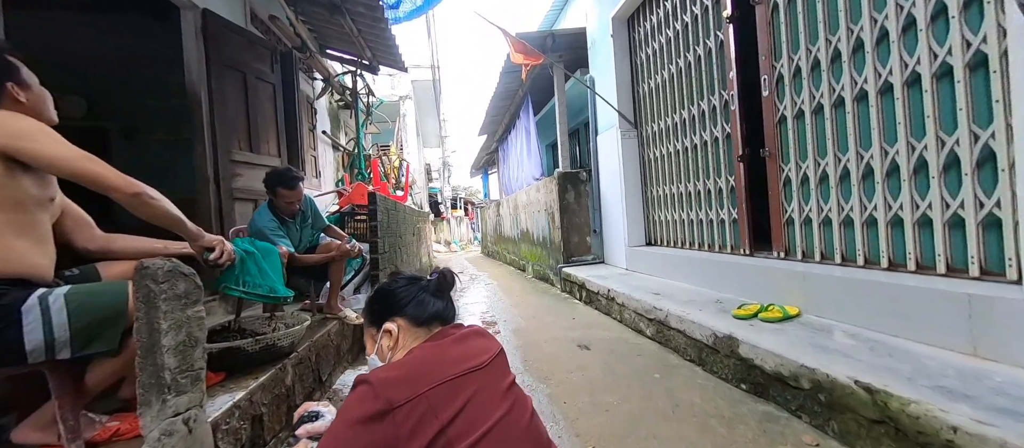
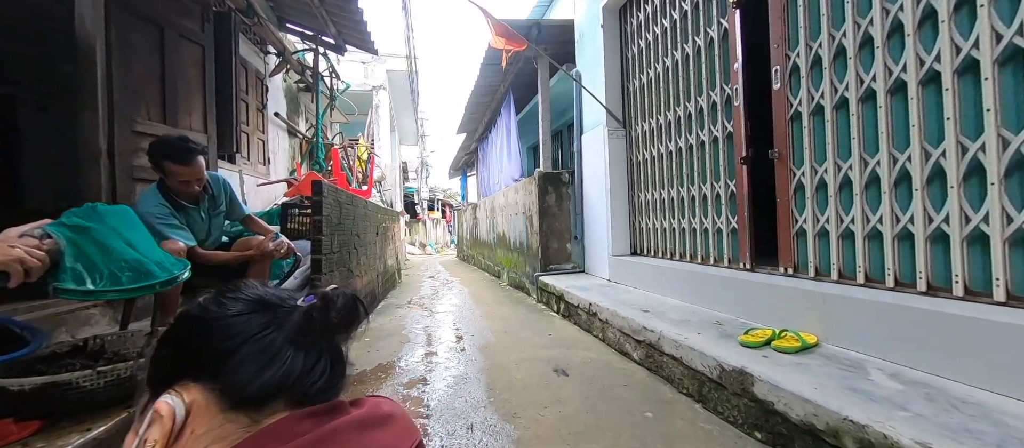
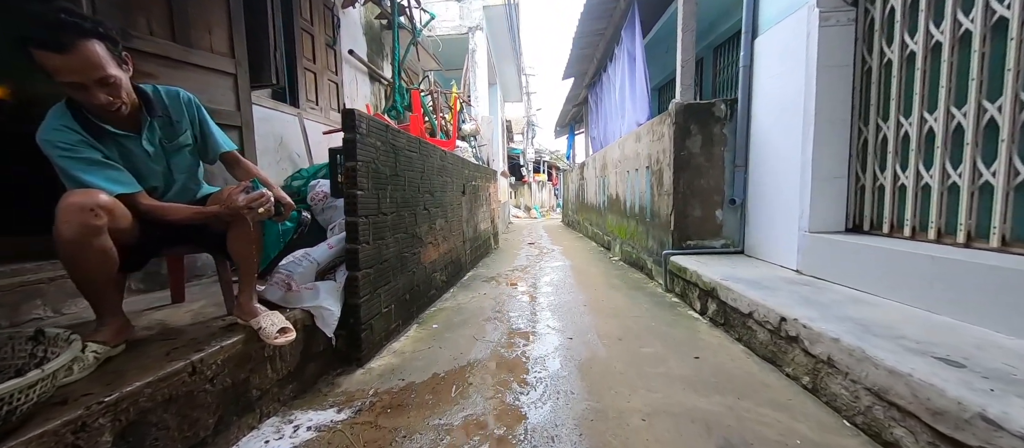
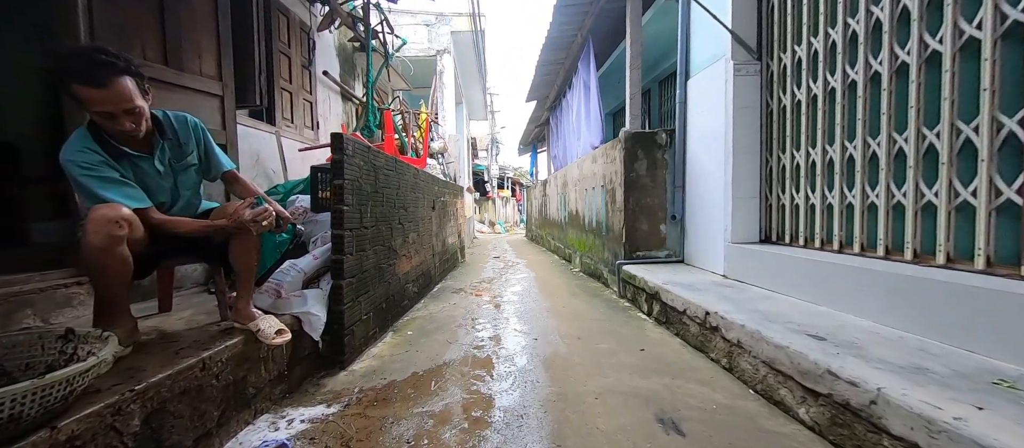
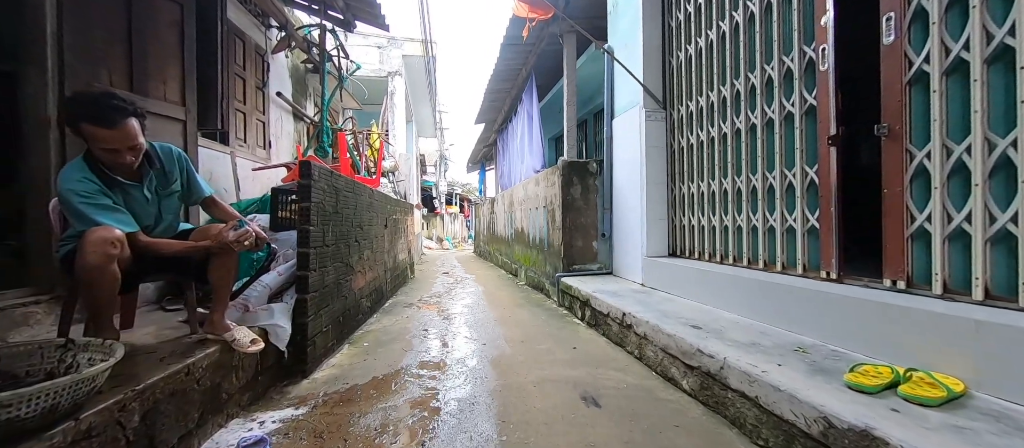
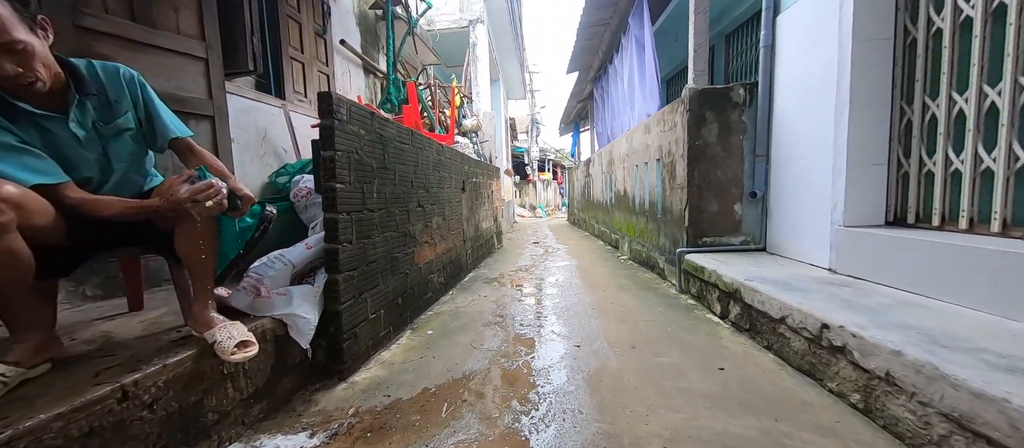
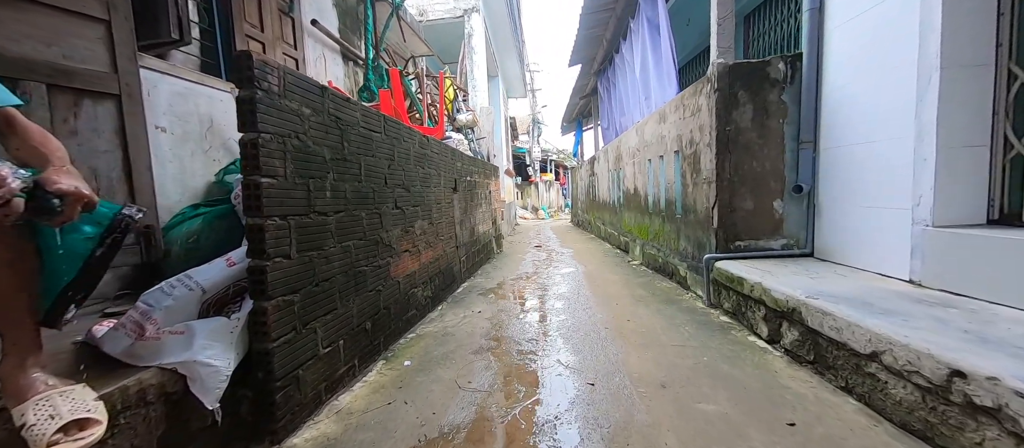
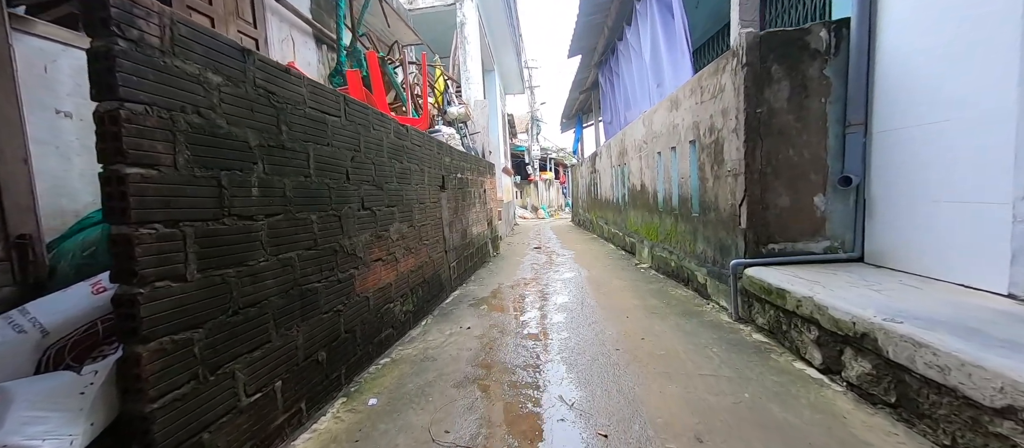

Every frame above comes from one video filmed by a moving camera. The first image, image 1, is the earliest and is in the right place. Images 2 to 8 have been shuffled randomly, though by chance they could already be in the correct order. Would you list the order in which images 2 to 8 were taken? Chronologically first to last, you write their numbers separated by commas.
2, 5, 4, 3, 6, 7, 8
